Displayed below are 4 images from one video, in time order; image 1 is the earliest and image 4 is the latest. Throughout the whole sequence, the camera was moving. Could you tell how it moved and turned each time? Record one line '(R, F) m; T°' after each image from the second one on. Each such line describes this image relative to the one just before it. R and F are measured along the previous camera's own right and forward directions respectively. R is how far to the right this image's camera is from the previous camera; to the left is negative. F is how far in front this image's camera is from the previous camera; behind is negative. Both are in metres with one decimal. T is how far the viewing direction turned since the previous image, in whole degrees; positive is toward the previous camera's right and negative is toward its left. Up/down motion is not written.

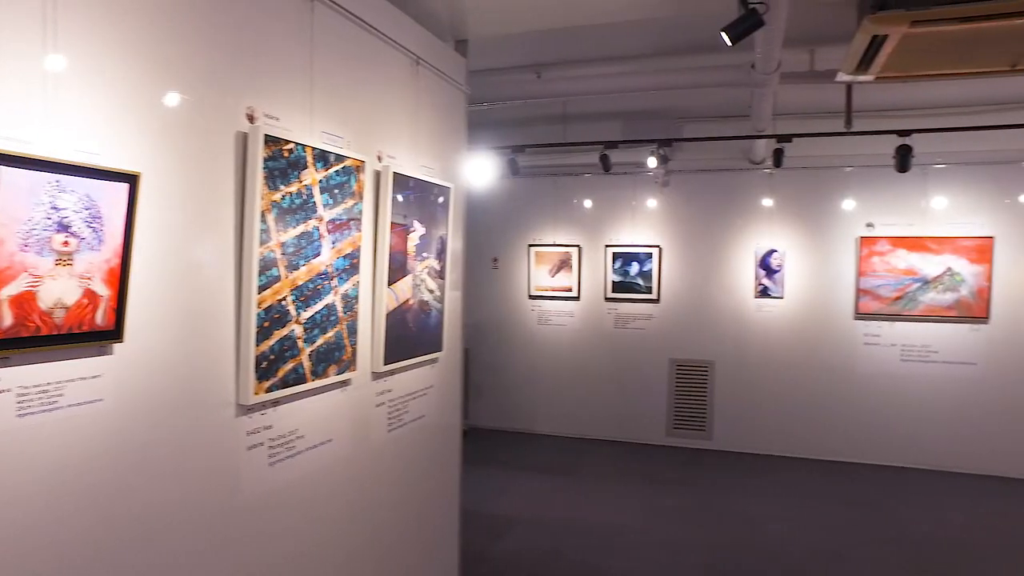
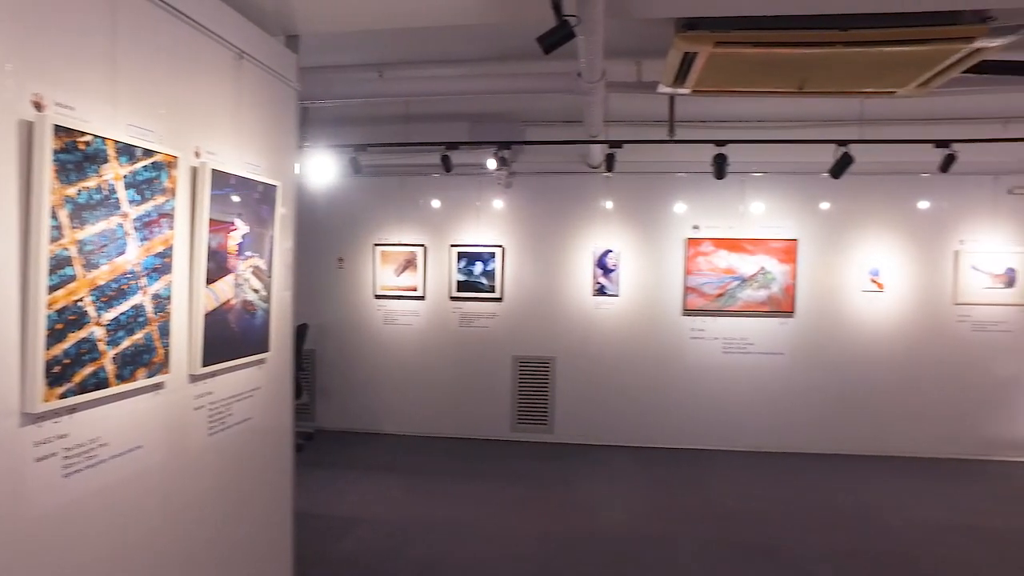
(+0.4, -0.1) m; +9°
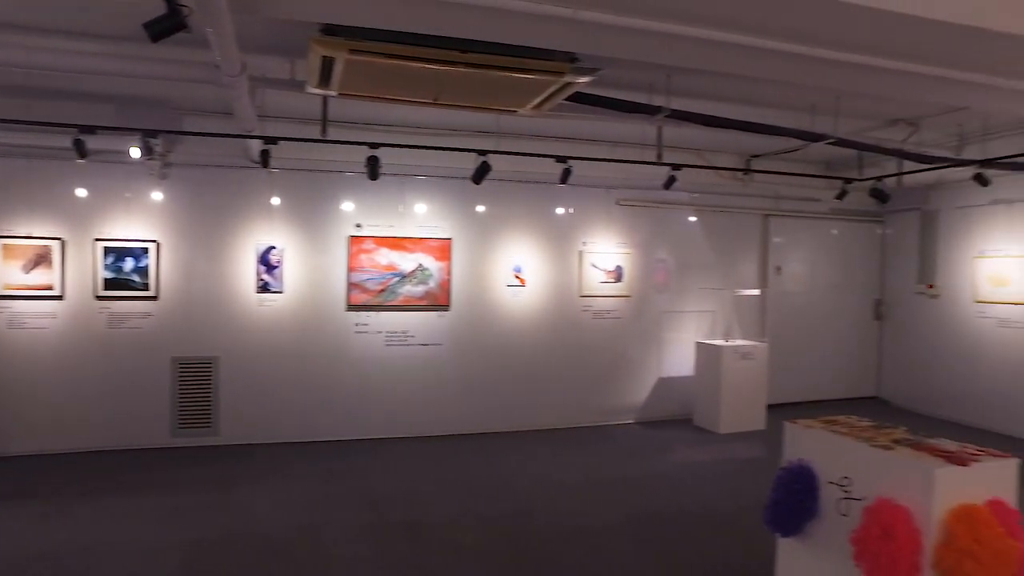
(+0.9, -0.4) m; +21°
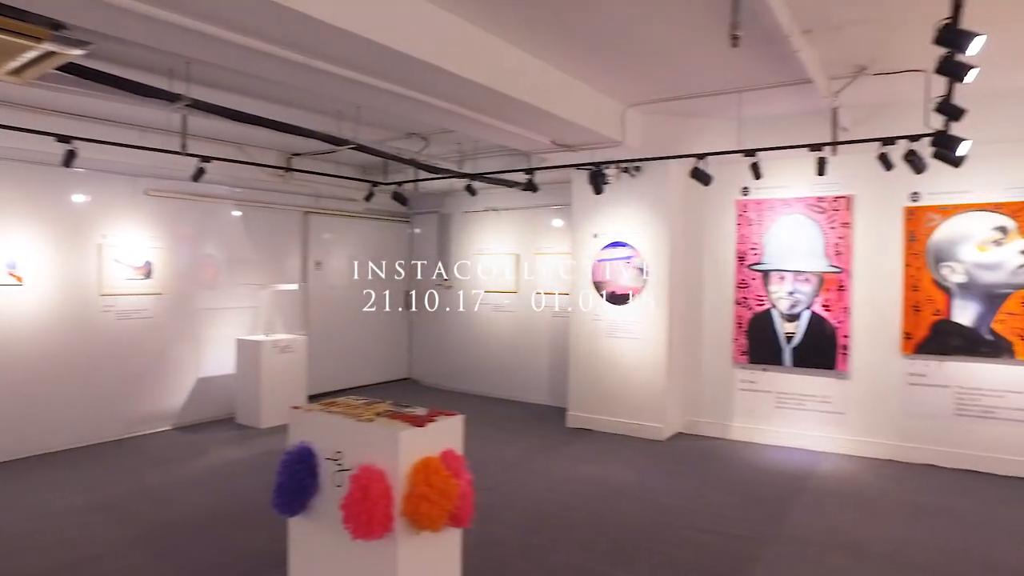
(+0.8, -0.3) m; +31°
